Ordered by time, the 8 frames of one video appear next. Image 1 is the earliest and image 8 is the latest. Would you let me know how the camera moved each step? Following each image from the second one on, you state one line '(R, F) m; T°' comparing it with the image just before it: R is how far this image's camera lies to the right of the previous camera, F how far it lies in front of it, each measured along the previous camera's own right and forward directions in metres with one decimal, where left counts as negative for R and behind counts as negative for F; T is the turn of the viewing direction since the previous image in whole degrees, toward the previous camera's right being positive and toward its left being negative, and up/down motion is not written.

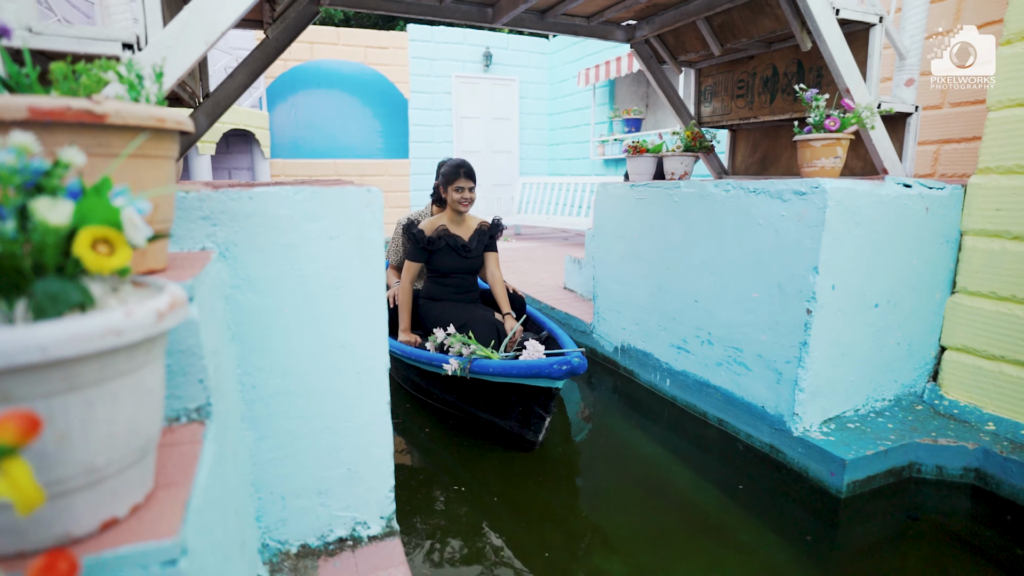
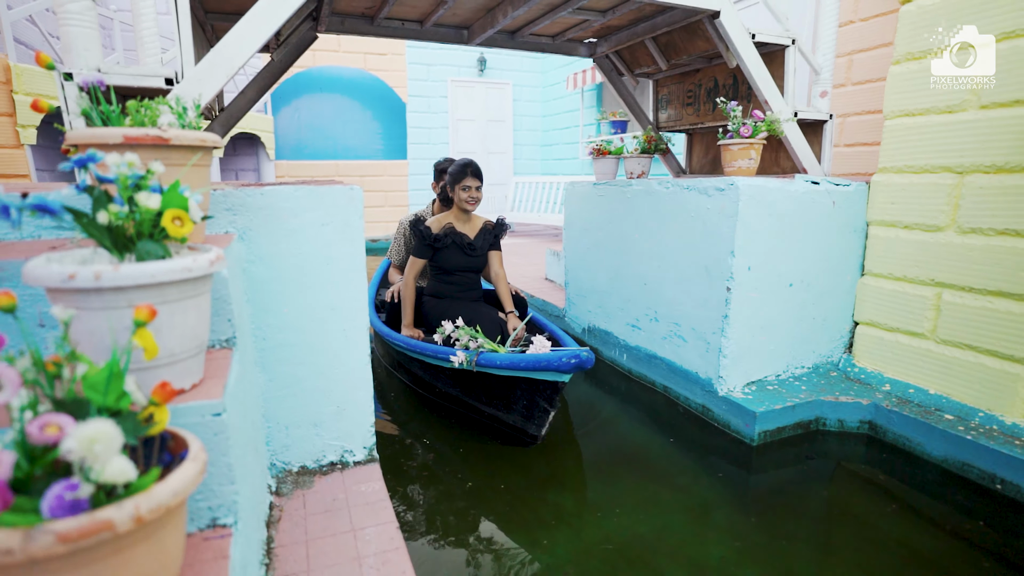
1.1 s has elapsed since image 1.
(+0.2, -0.5) m; 0°
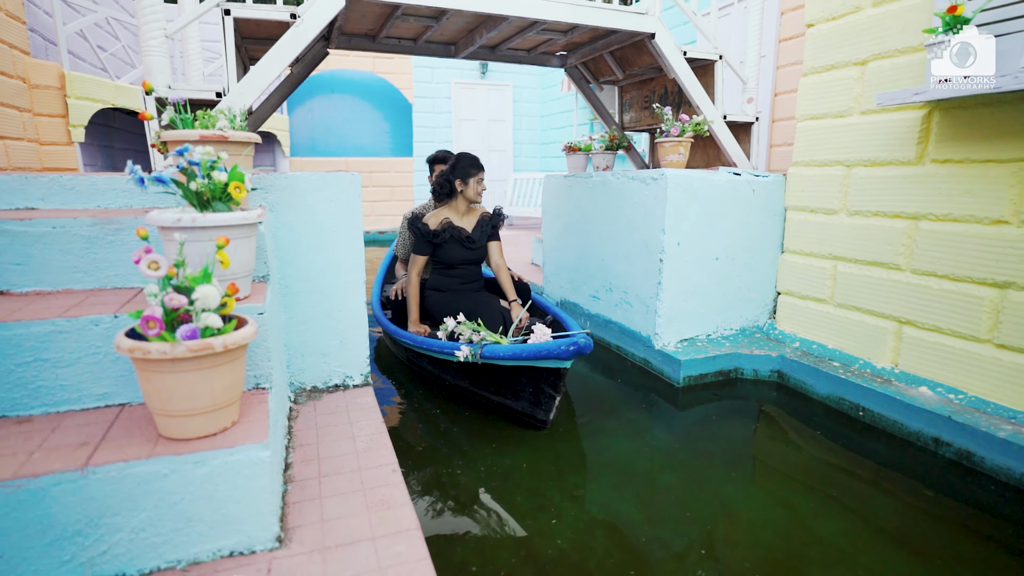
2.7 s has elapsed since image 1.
(+0.3, -0.7) m; -1°
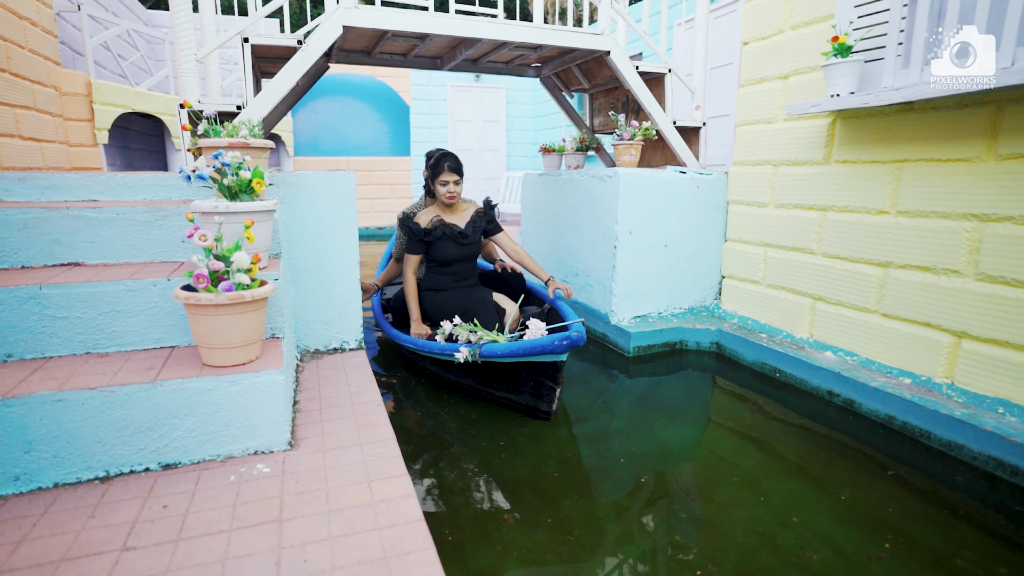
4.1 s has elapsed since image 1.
(+0.2, -0.6) m; 0°
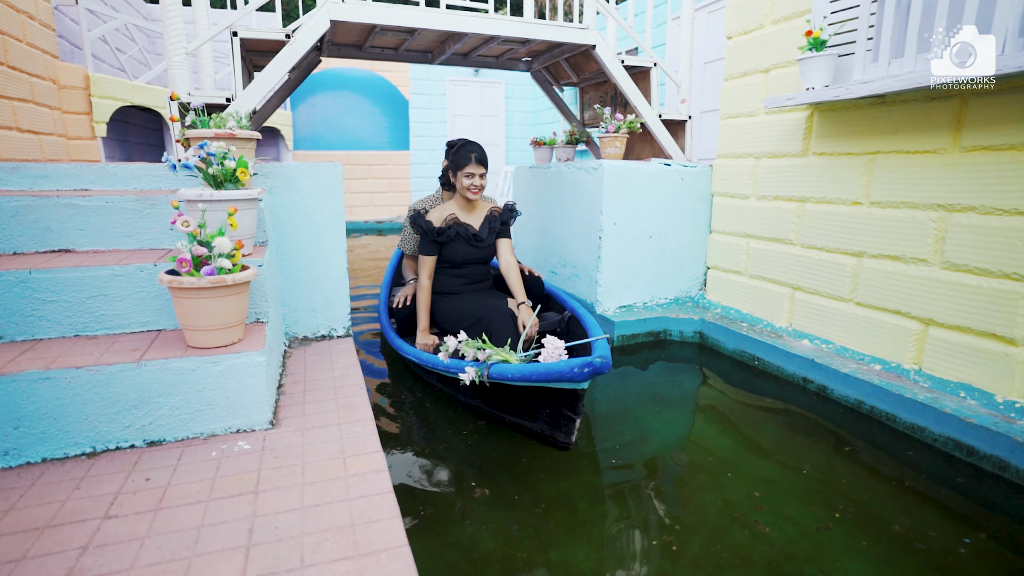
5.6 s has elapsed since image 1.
(+0.1, -0.1) m; 0°
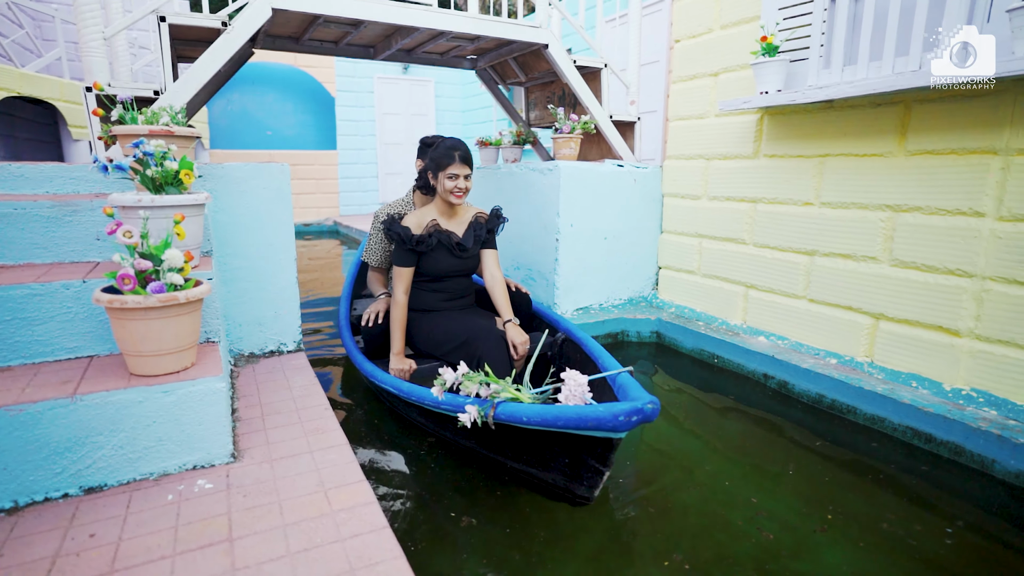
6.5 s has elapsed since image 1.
(-0.3, +0.1) m; +8°
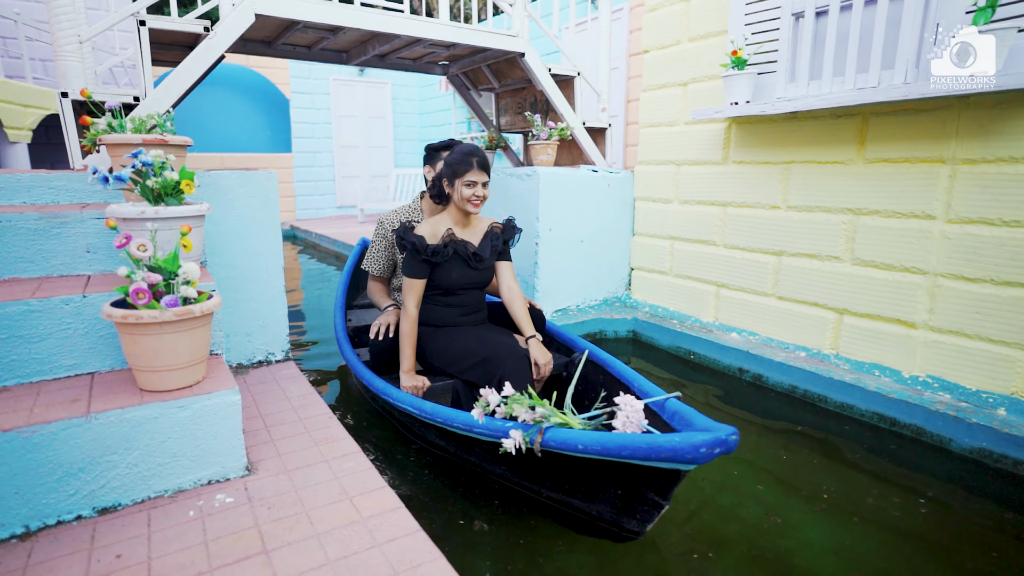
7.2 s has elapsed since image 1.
(-0.2, -0.1) m; +5°
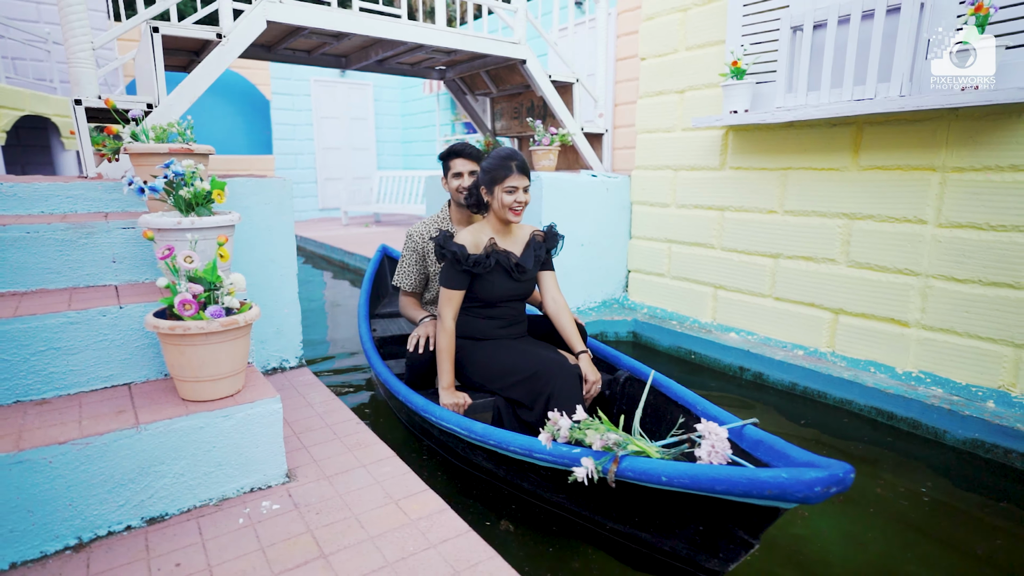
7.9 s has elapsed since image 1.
(-0.2, -0.1) m; +3°
